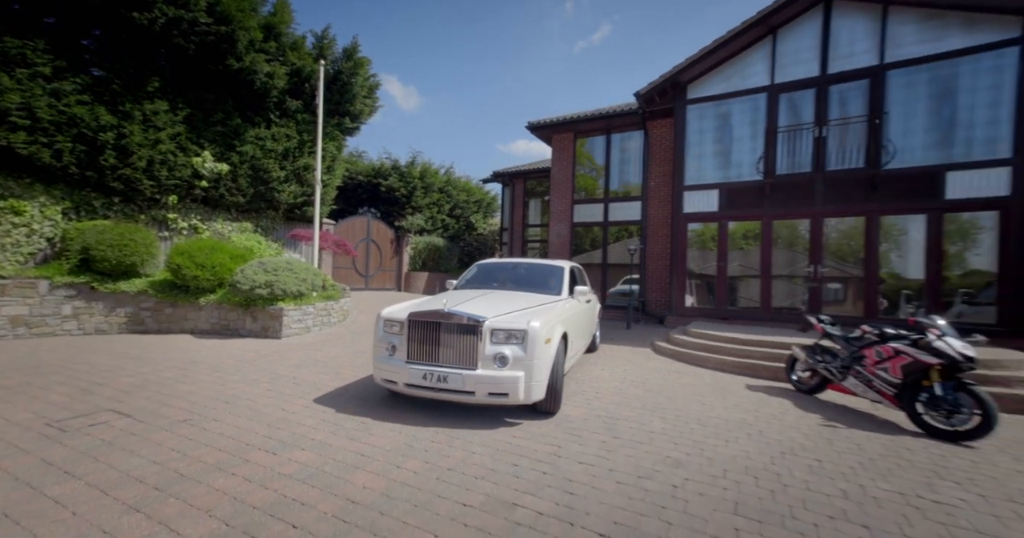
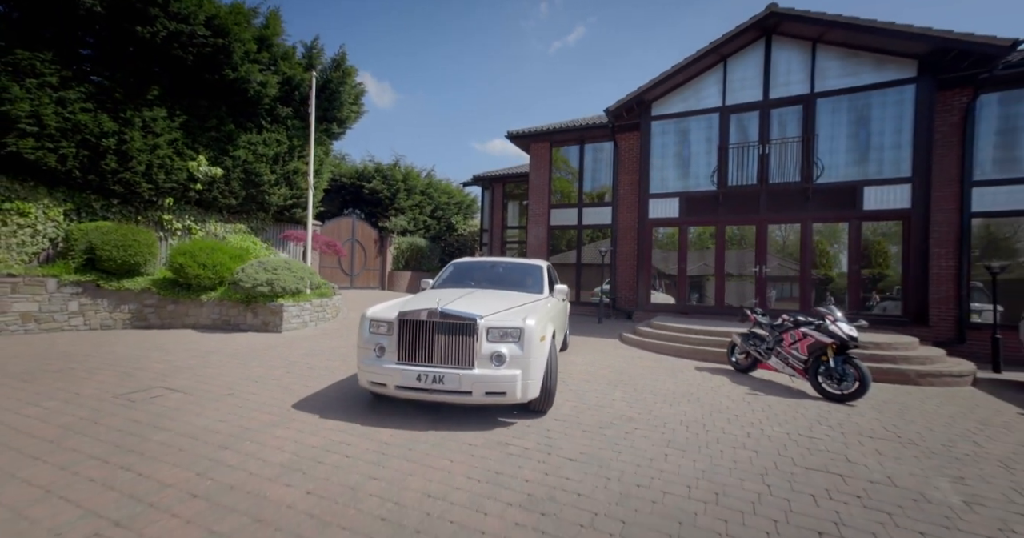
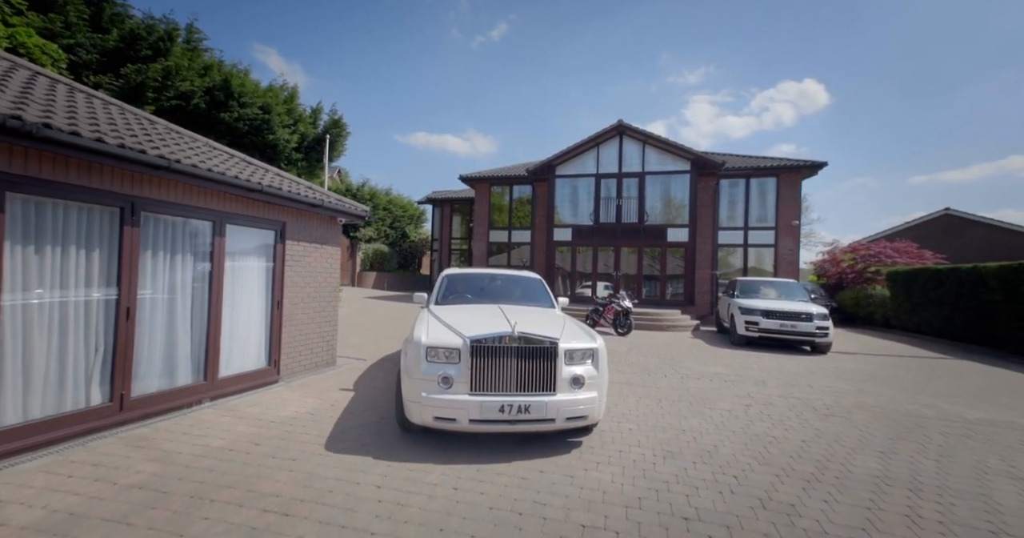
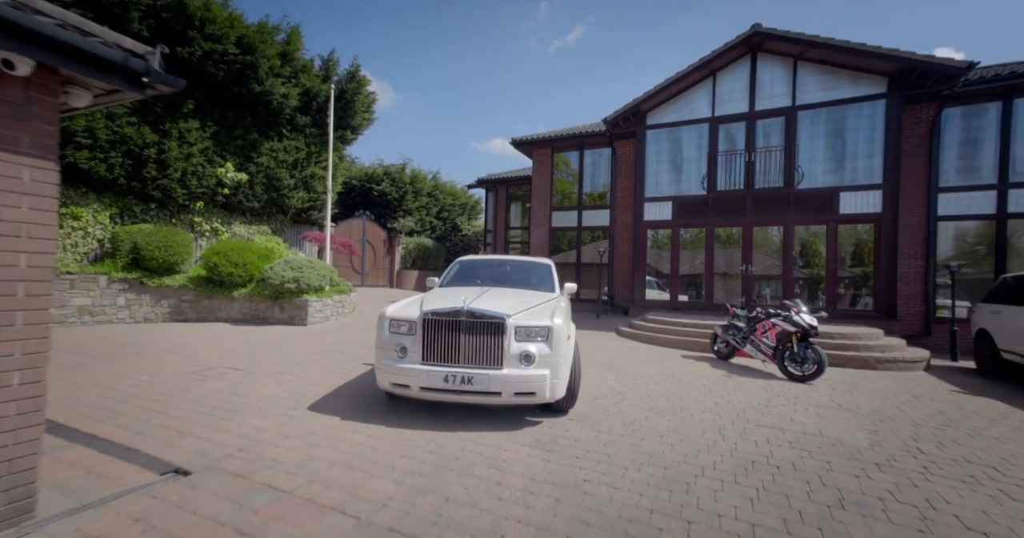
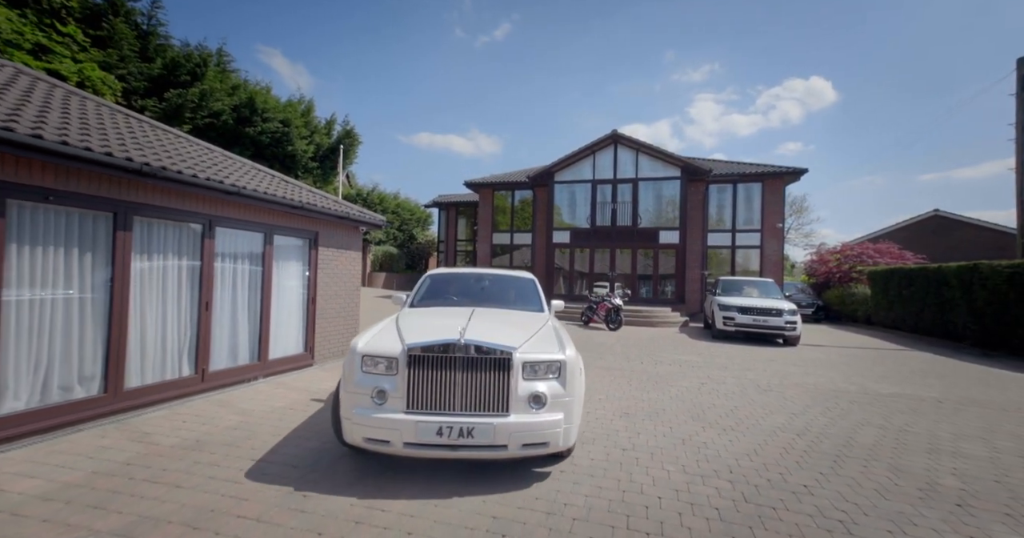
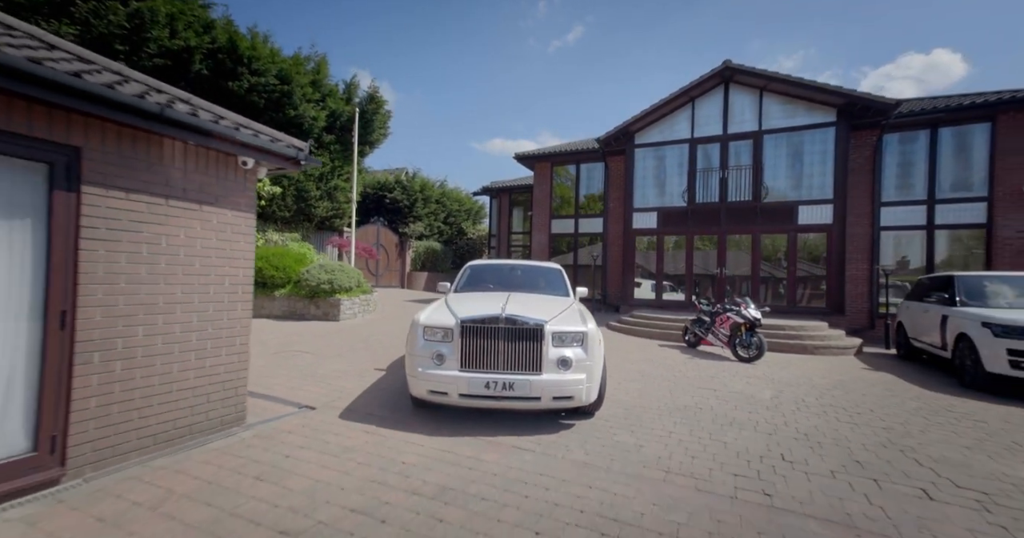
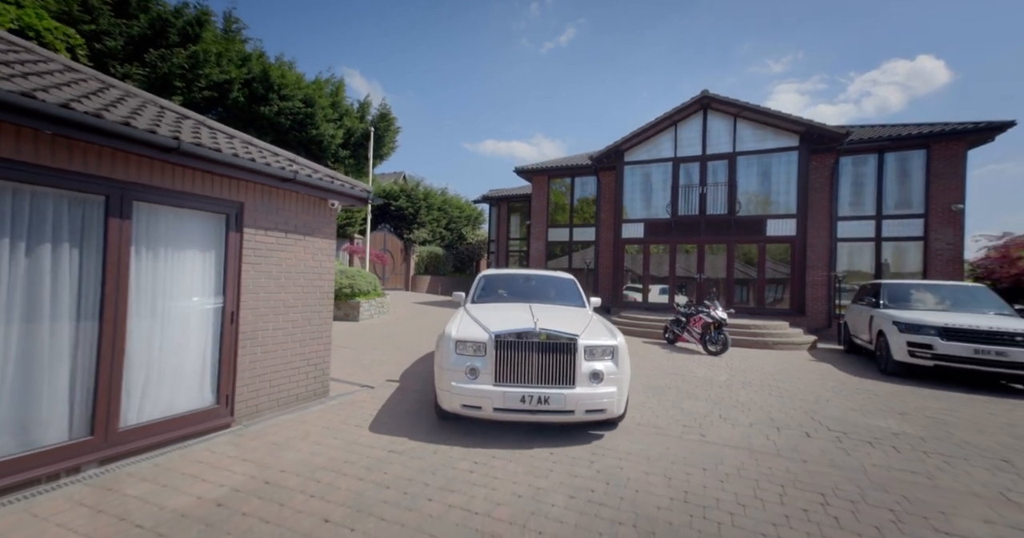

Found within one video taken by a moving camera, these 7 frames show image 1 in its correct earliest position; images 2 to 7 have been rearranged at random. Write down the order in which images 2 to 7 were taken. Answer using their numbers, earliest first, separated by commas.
2, 4, 6, 7, 3, 5
